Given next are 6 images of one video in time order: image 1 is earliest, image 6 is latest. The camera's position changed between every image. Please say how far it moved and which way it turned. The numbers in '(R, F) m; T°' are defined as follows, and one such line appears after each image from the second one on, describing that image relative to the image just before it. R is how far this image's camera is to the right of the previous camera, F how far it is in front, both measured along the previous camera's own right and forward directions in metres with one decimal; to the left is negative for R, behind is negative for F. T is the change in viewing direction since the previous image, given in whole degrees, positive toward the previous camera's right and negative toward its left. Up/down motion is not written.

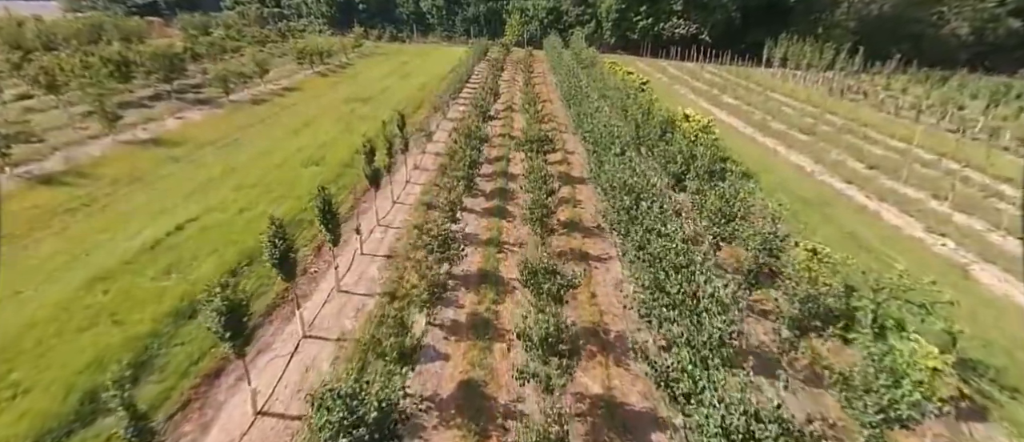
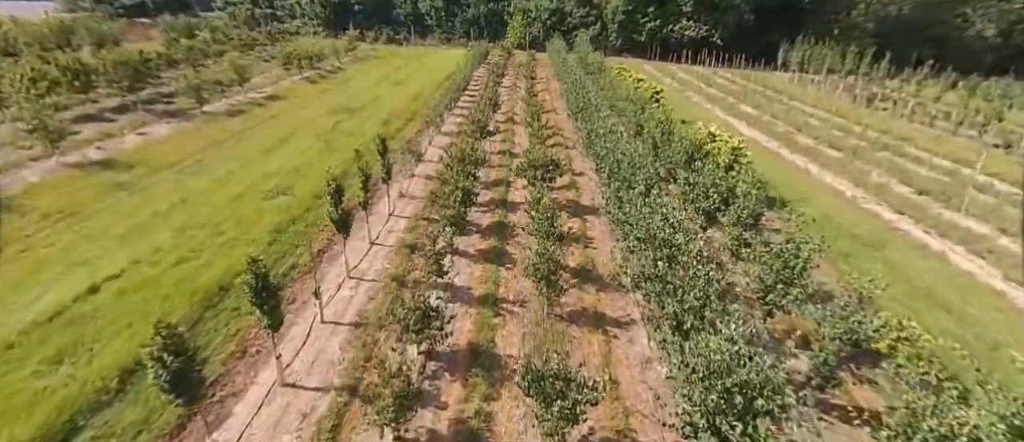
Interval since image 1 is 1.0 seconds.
(+0.1, +3.0) m; 0°
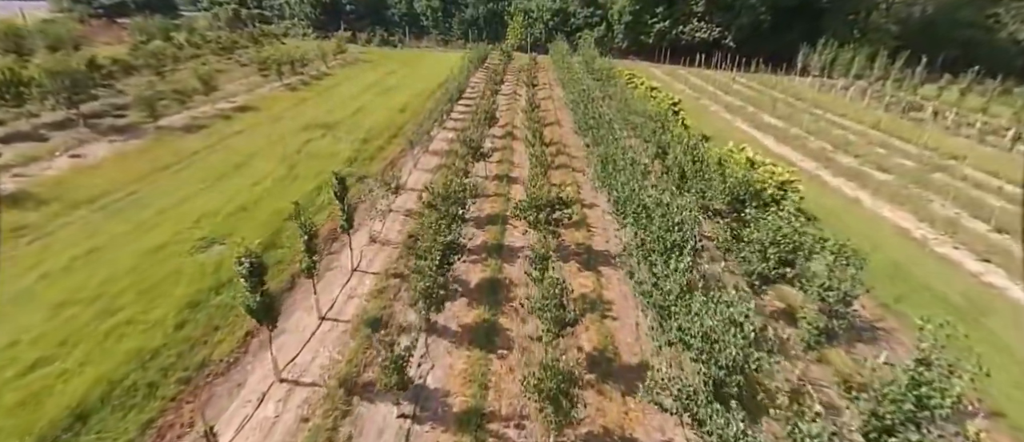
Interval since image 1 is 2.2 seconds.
(+0.2, +3.8) m; 0°
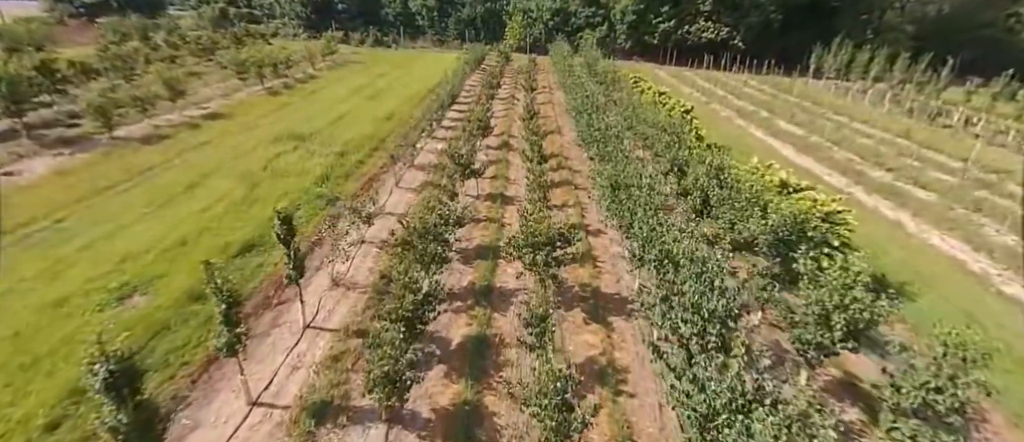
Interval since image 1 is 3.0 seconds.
(+0.3, +2.7) m; 0°
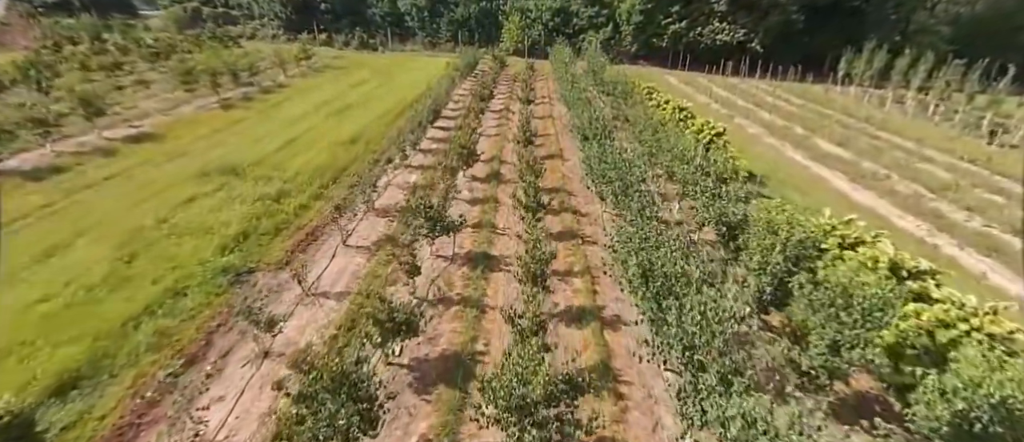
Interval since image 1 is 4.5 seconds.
(+0.5, +5.2) m; 0°
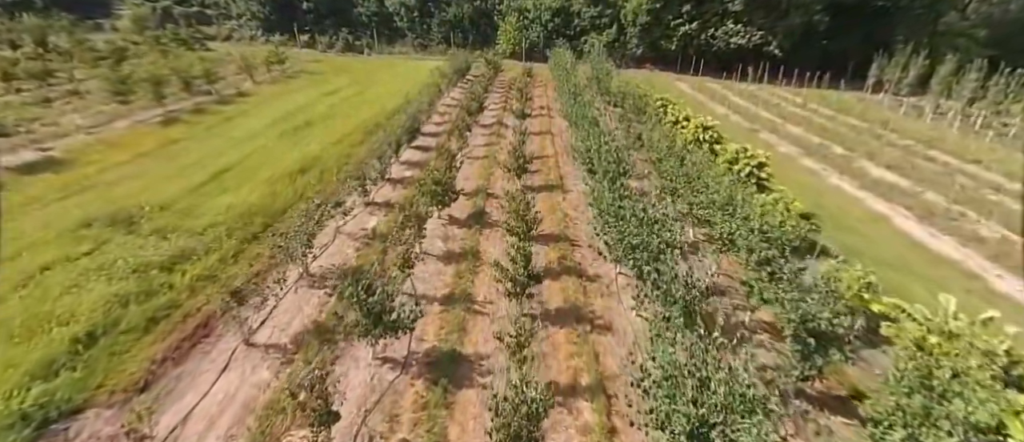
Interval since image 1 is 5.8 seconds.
(+0.5, +4.7) m; 0°
